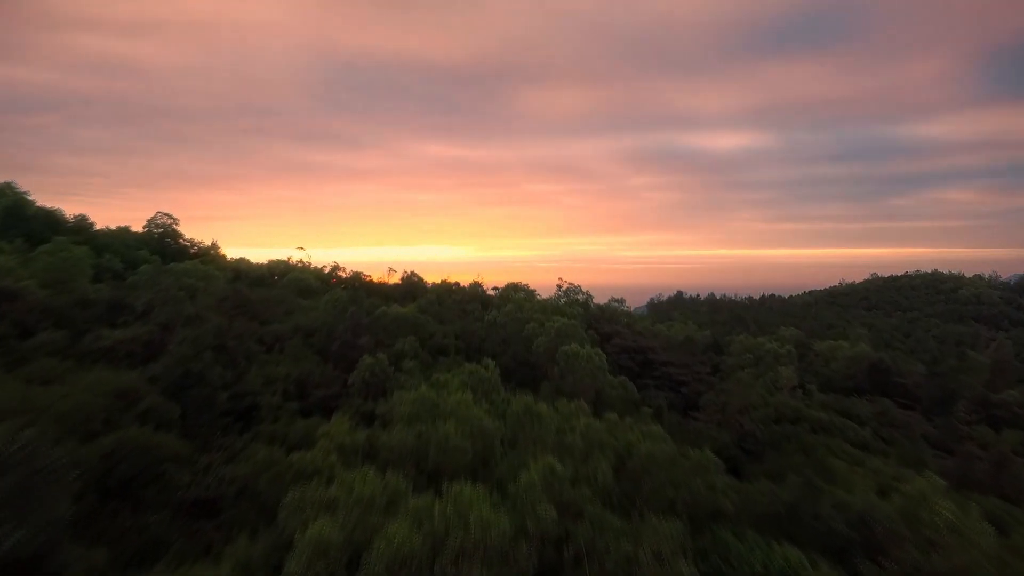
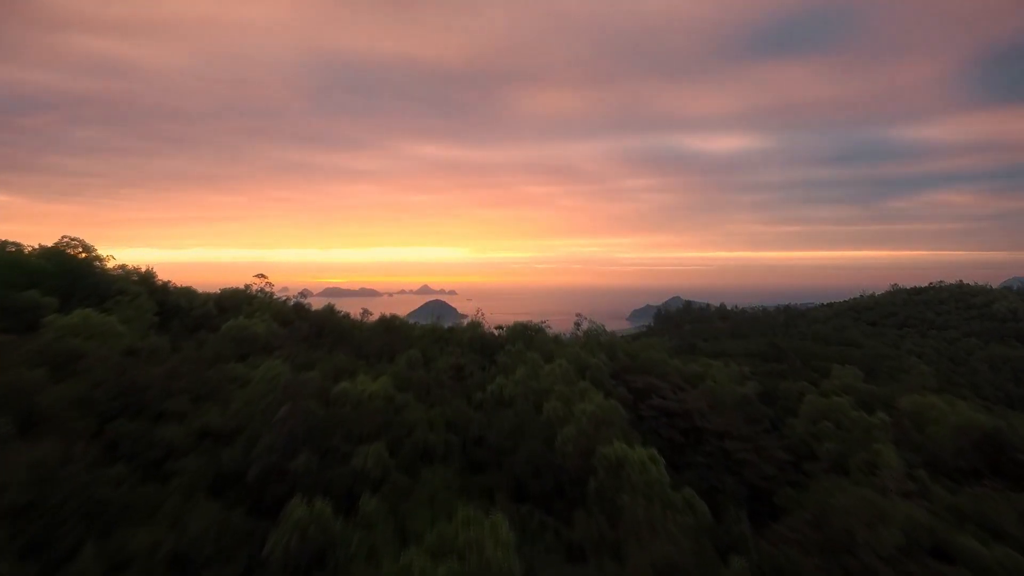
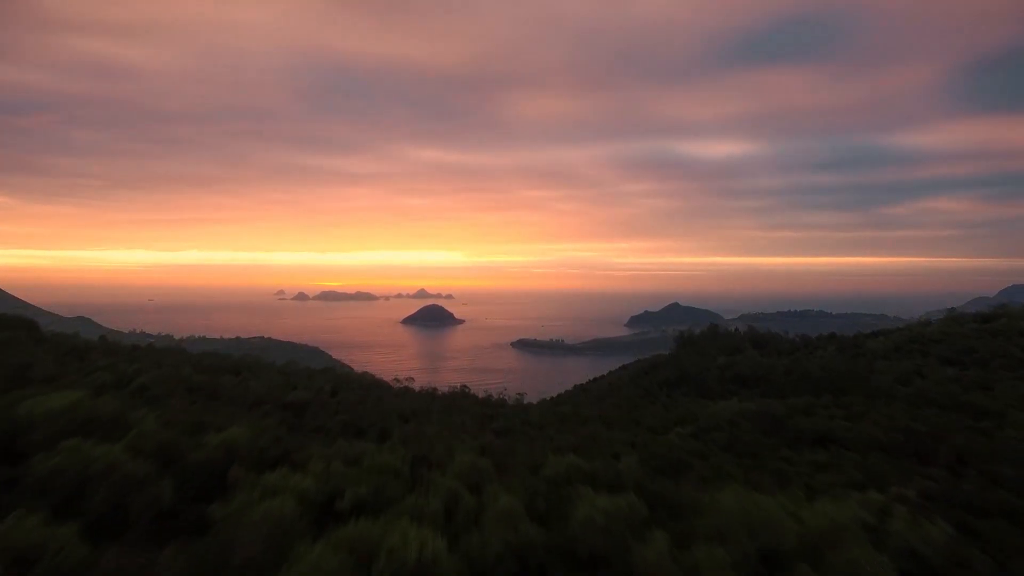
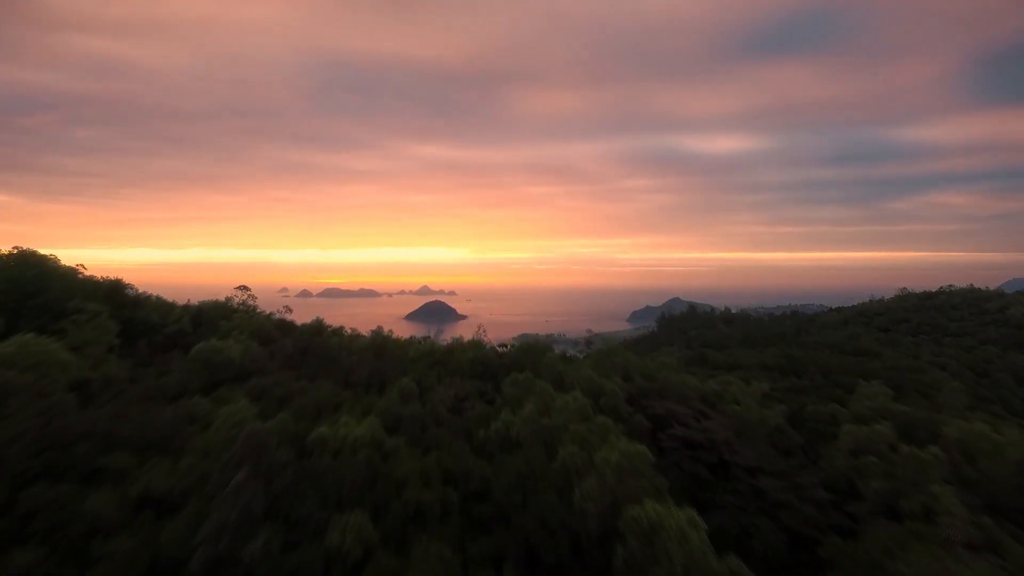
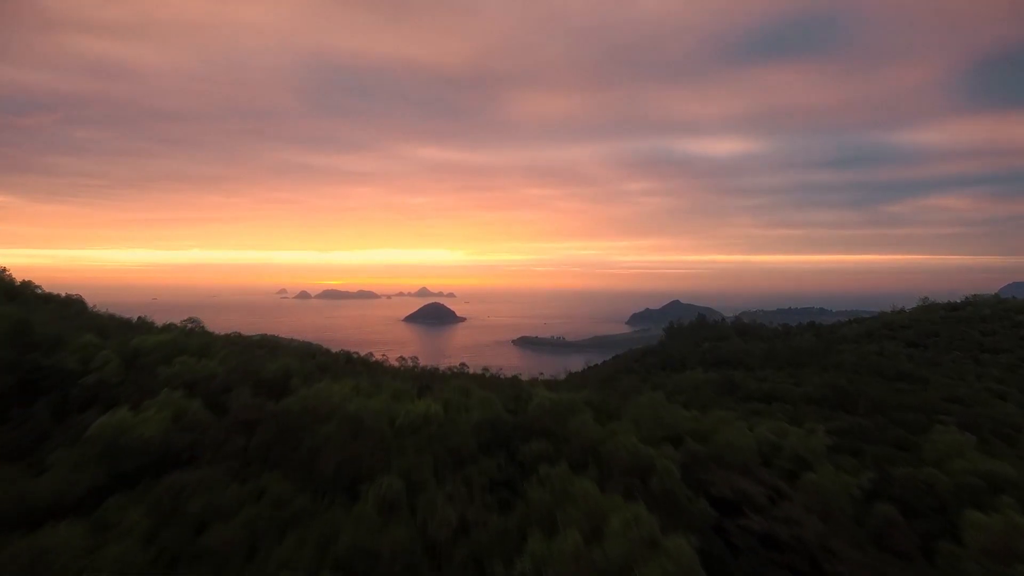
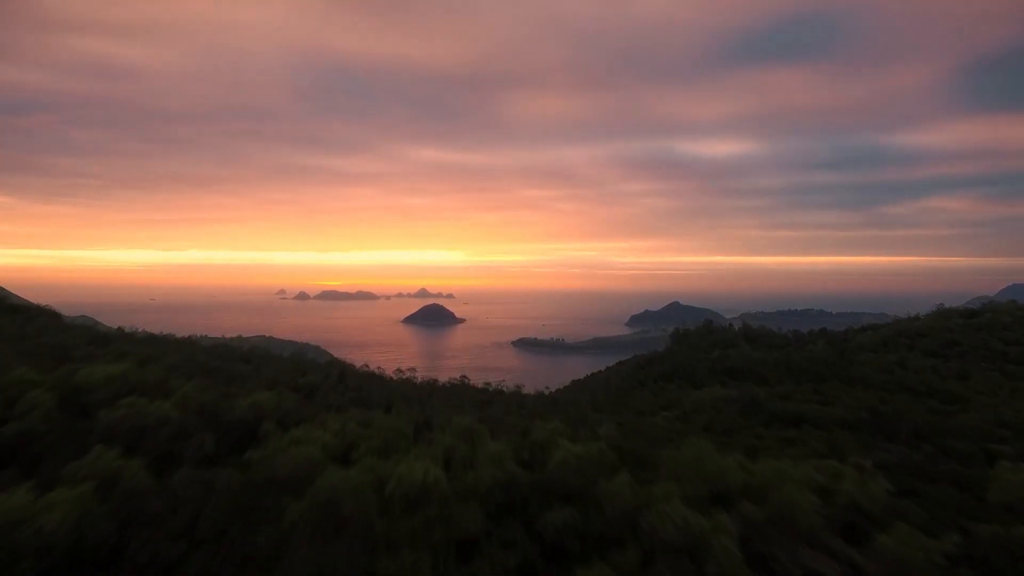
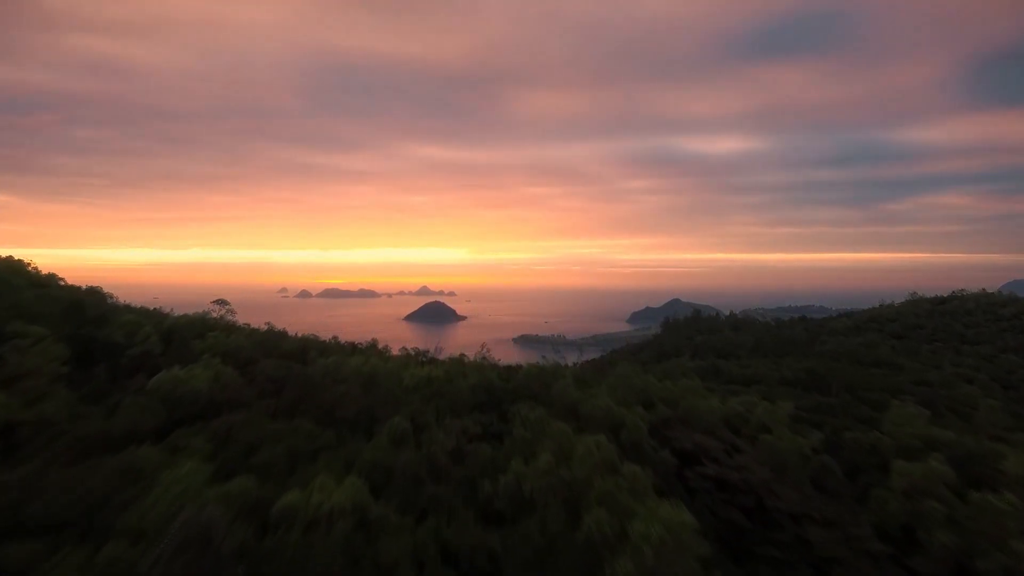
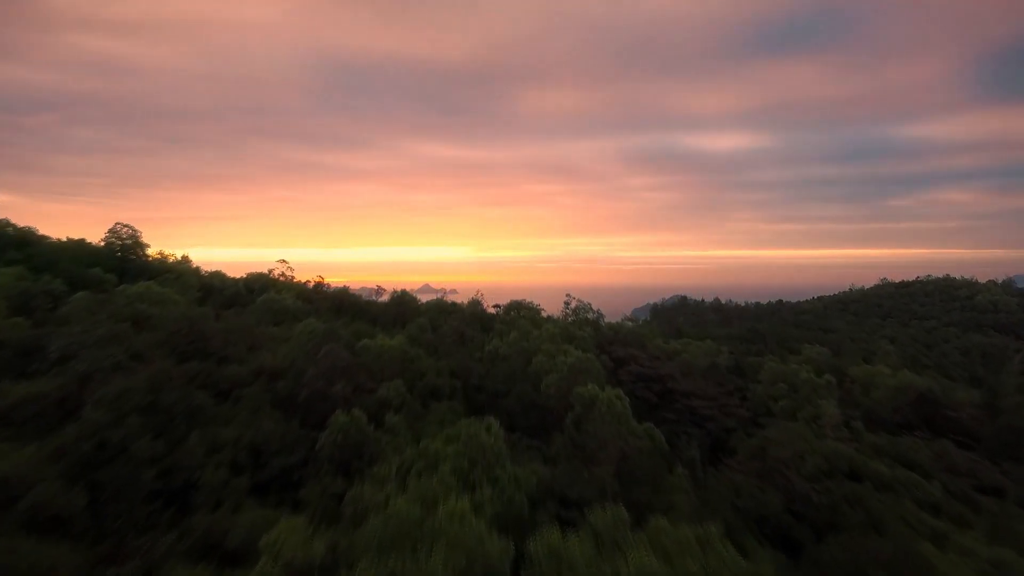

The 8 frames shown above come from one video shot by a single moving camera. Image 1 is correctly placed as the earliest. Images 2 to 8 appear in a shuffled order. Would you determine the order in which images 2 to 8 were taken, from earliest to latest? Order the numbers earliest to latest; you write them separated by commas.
8, 2, 4, 7, 5, 6, 3
